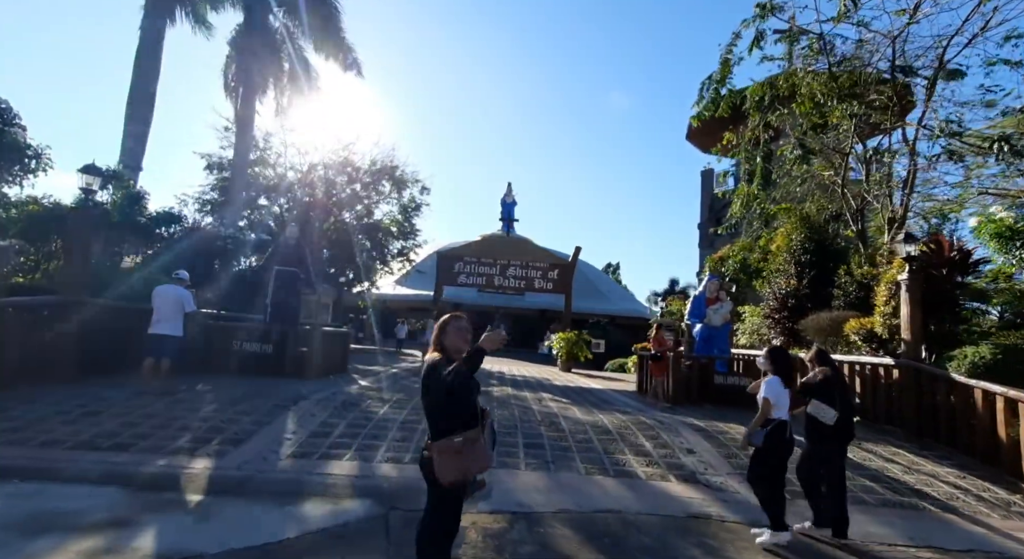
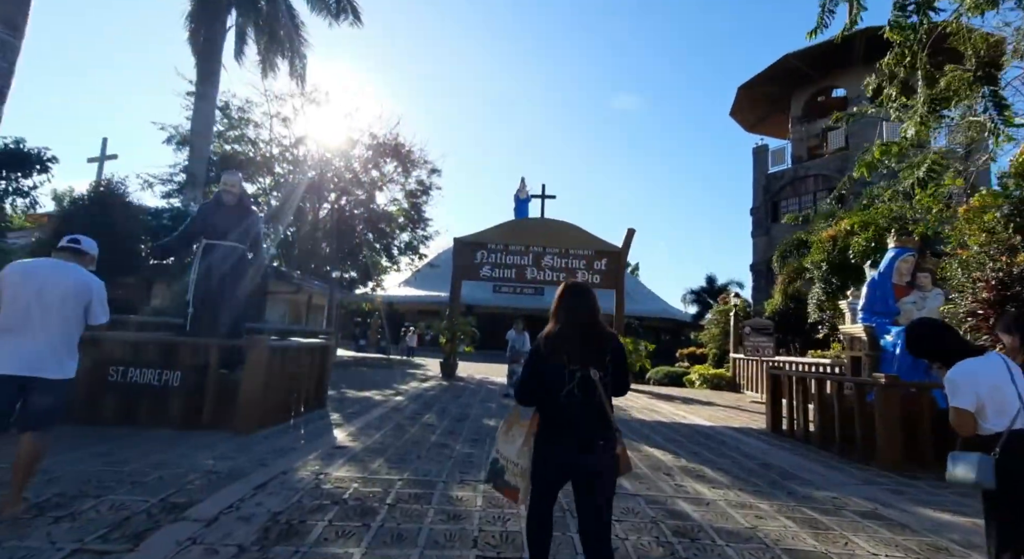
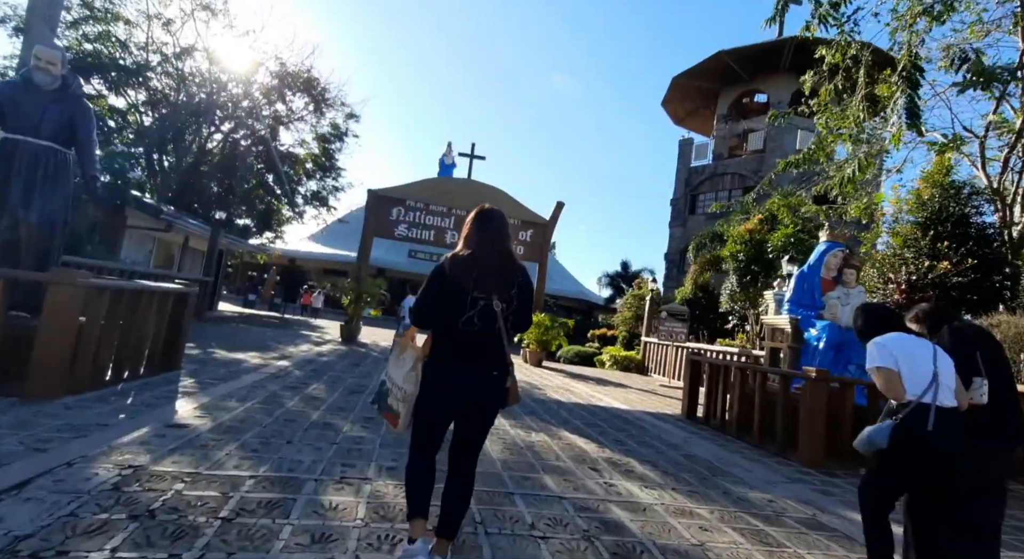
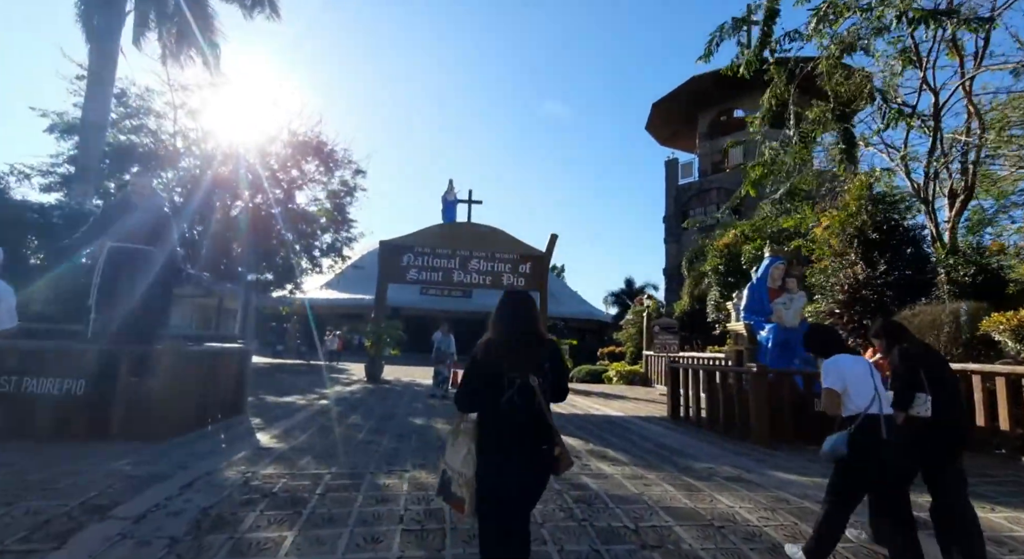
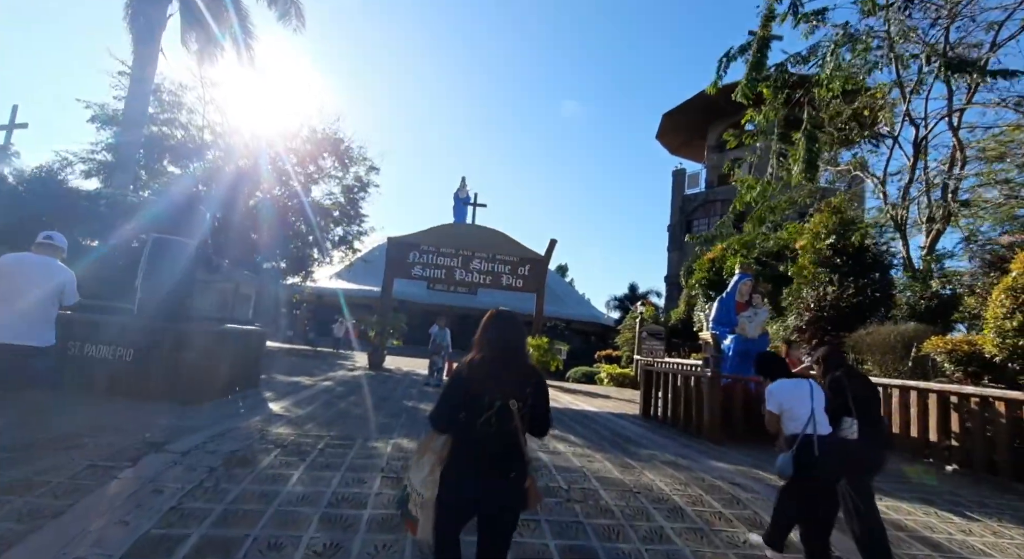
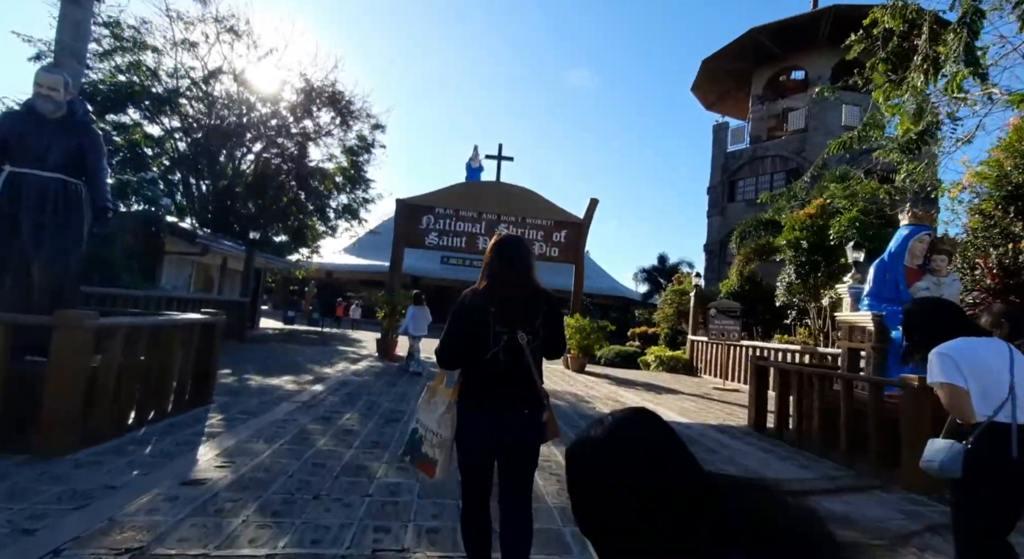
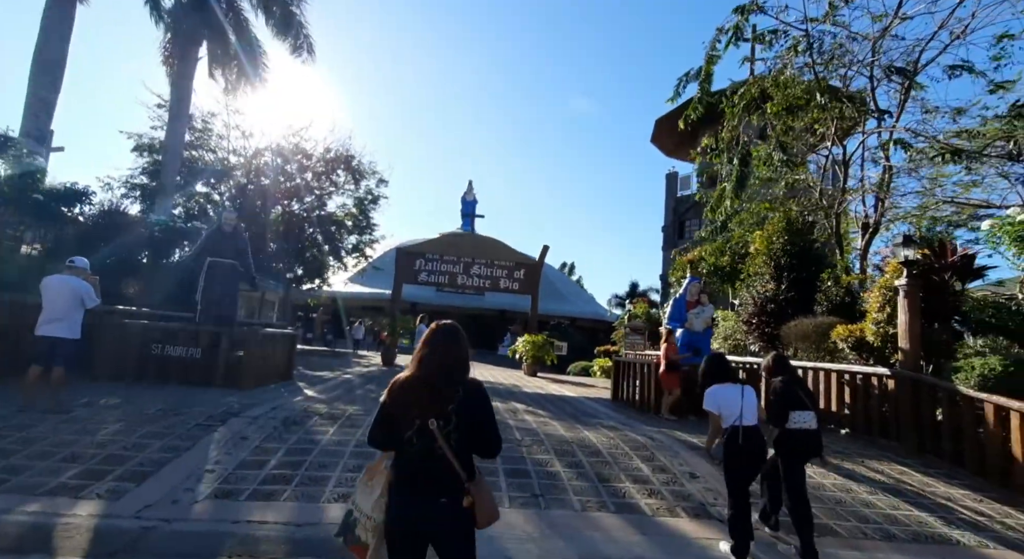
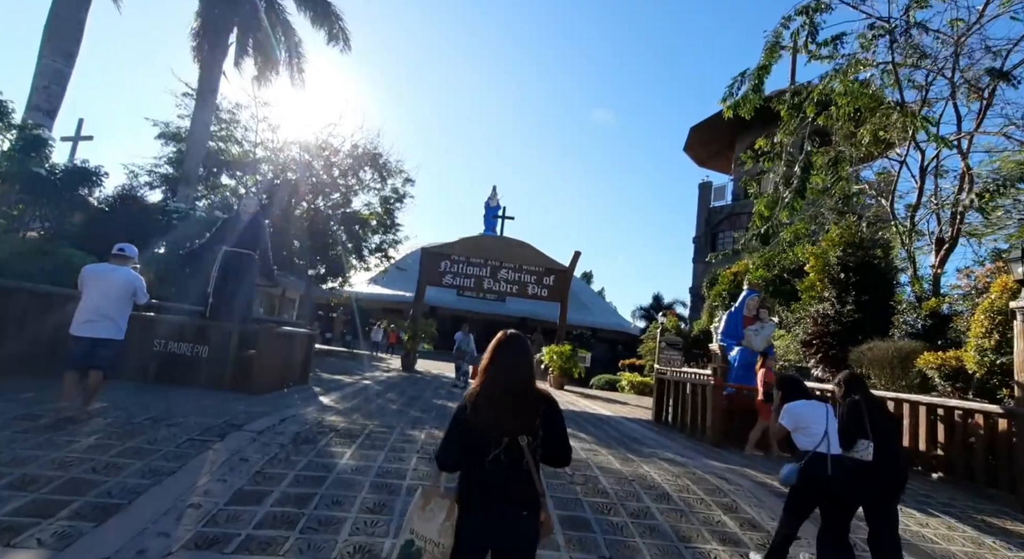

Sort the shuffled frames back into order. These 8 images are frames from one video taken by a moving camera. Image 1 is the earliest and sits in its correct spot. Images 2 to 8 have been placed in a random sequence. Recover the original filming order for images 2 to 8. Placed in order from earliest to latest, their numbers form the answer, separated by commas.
7, 8, 5, 4, 2, 3, 6
